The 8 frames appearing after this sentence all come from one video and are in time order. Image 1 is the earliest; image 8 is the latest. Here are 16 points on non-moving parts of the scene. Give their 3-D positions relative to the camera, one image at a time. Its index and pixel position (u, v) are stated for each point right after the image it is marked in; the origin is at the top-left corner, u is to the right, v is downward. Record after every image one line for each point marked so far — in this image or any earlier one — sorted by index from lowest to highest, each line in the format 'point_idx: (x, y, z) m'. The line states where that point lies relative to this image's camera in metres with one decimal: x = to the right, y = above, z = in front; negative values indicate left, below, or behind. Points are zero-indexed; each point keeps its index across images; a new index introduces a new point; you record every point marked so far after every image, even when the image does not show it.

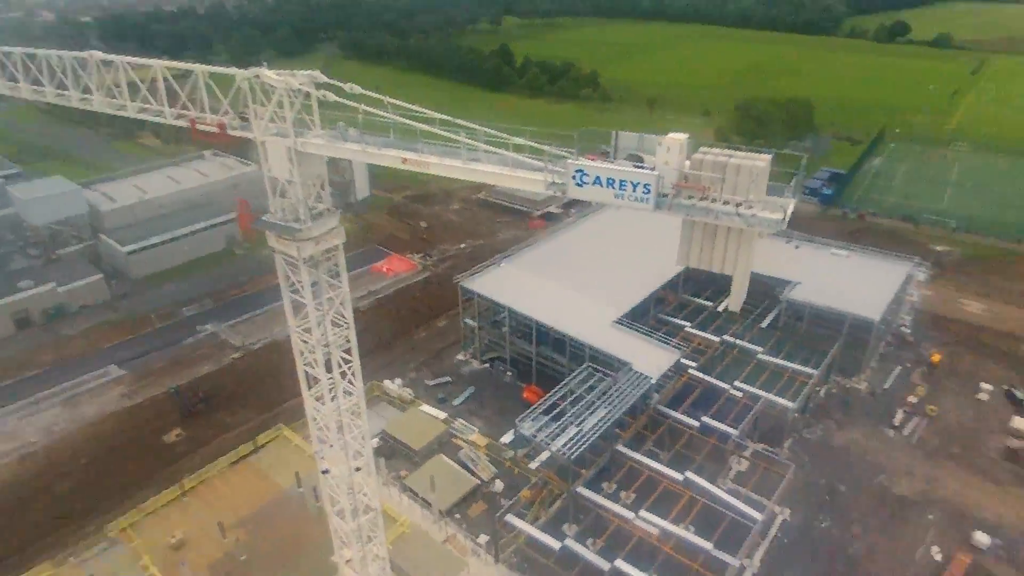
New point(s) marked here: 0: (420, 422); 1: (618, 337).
0: (-2.8, -4.0, +18.8) m
1: (+3.2, -1.5, +18.8) m
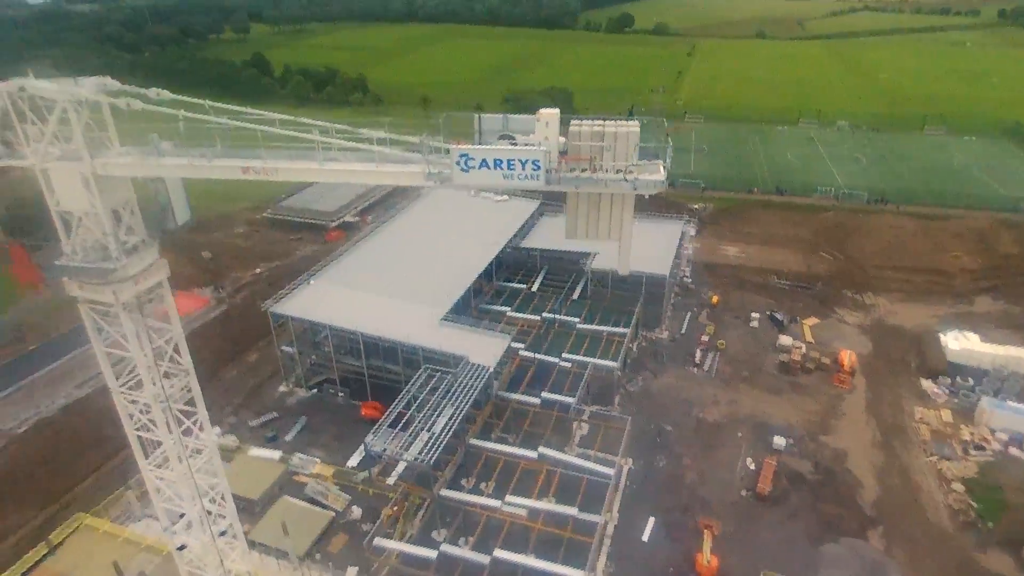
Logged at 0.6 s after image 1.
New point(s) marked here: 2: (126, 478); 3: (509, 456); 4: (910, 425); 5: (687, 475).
0: (-7.0, -4.8, +17.0) m
1: (-1.9, -1.4, +18.8) m
2: (-10.5, -5.2, +17.2) m
3: (-0.1, -4.3, +16.2) m
4: (+12.1, -4.1, +19.3) m
5: (+4.7, -5.1, +17.2) m
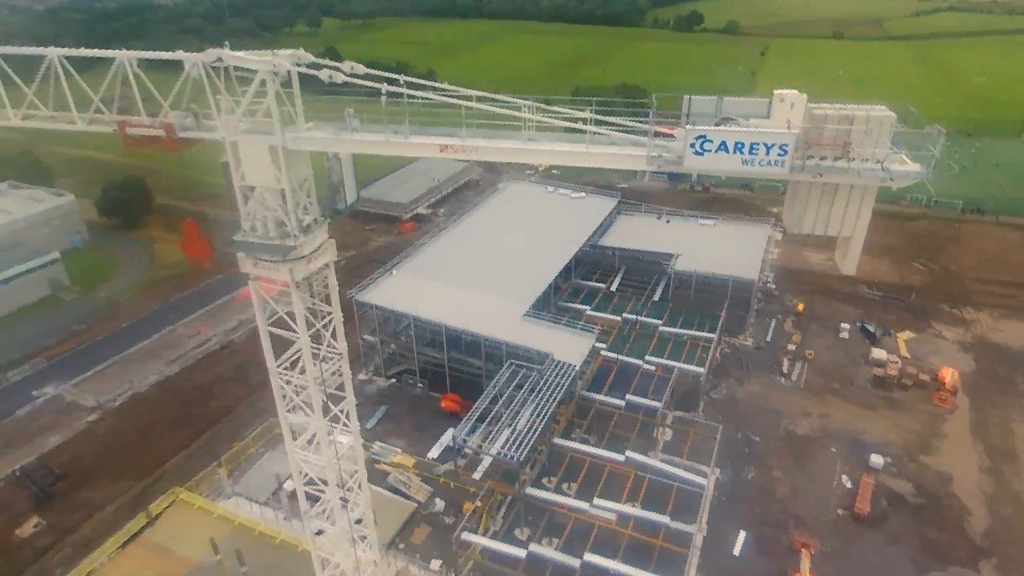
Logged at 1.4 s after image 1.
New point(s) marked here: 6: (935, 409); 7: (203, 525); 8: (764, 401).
0: (-4.8, -4.5, +17.1) m
1: (+0.6, -1.2, +18.6) m
2: (-8.3, -4.7, +17.7) m
3: (+2.0, -4.2, +15.8) m
4: (+14.4, -4.6, +18.0) m
5: (+6.9, -5.2, +16.4) m
6: (+13.0, -3.7, +19.4) m
7: (-7.0, -5.3, +14.3) m
8: (+7.7, -3.5, +19.5) m
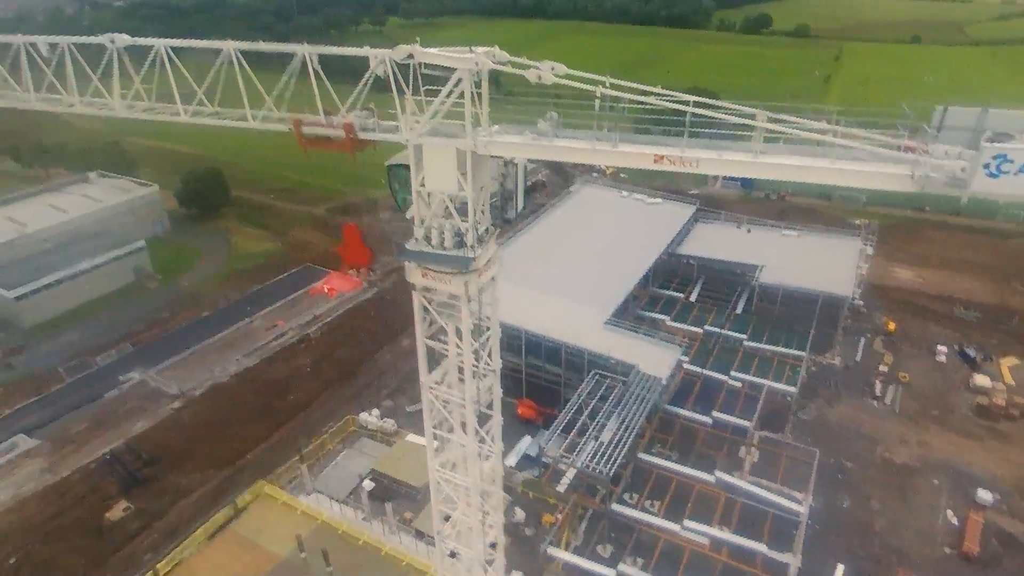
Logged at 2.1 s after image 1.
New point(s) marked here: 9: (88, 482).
0: (-2.7, -4.5, +17.0) m
1: (+2.9, -1.4, +18.0) m
2: (-6.1, -4.6, +17.8) m
3: (+4.1, -4.5, +15.2) m
4: (+16.5, -5.4, +16.5) m
5: (+8.9, -5.7, +15.5) m
6: (+15.2, -4.4, +18.0) m
7: (-5.1, -5.2, +14.3) m
8: (+10.0, -4.0, +18.4) m
9: (-11.1, -5.1, +16.6) m
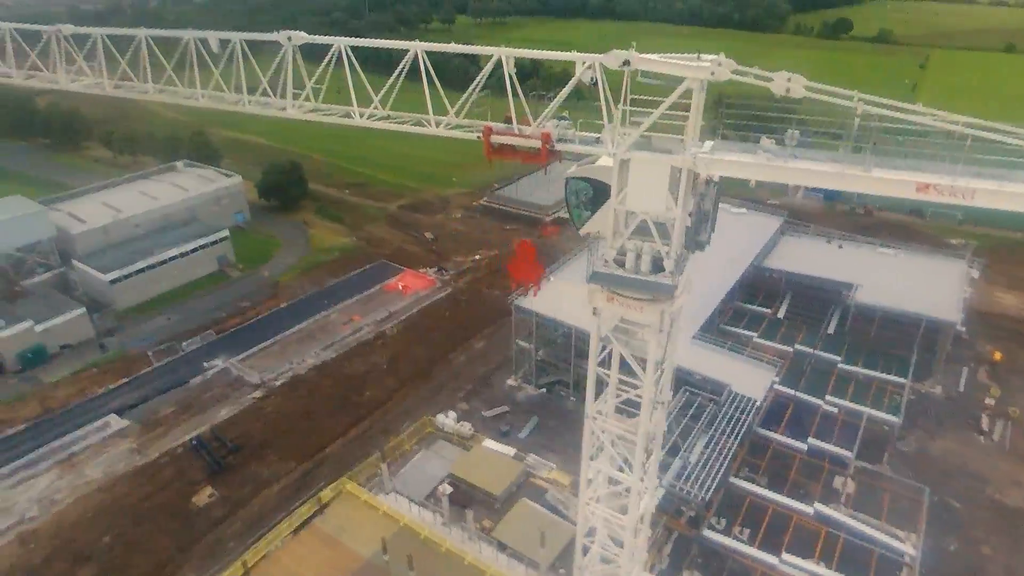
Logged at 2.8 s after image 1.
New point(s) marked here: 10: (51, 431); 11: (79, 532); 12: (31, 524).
0: (-0.6, -4.6, +16.7) m
1: (+5.2, -1.8, +17.3) m
2: (-4.0, -4.5, +17.8) m
3: (+6.0, -4.9, +14.4) m
4: (+18.5, -6.4, +14.8) m
5: (+10.8, -6.3, +14.3) m
6: (+17.3, -5.4, +16.4) m
7: (-3.2, -5.2, +14.2) m
8: (+12.2, -4.7, +17.2) m
9: (-9.0, -4.8, +17.0) m
10: (-13.3, -4.1, +18.3) m
11: (-10.3, -5.8, +15.1) m
12: (-11.7, -5.8, +15.4) m
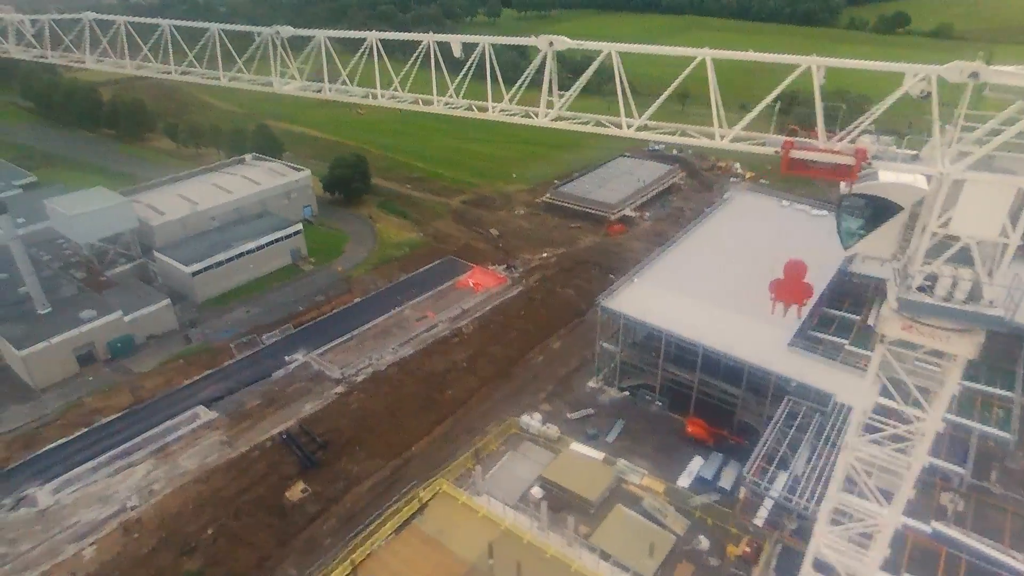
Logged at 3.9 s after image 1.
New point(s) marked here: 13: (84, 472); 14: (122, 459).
0: (+1.8, -4.6, +16.5) m
1: (+7.7, -2.0, +16.8) m
2: (-1.5, -4.5, +17.7) m
3: (+8.3, -5.1, +13.9) m
4: (+20.7, -6.9, +13.7) m
5: (+13.0, -6.6, +13.6) m
6: (+19.7, -5.8, +15.4) m
7: (-1.0, -5.2, +14.1) m
8: (+14.6, -5.0, +16.4) m
9: (-6.6, -4.6, +17.1) m
10: (-10.9, -3.9, +18.6) m
11: (-8.0, -5.7, +15.3) m
12: (-9.4, -5.6, +15.7) m
13: (-11.4, -4.9, +16.9) m
14: (-10.6, -4.6, +17.3) m
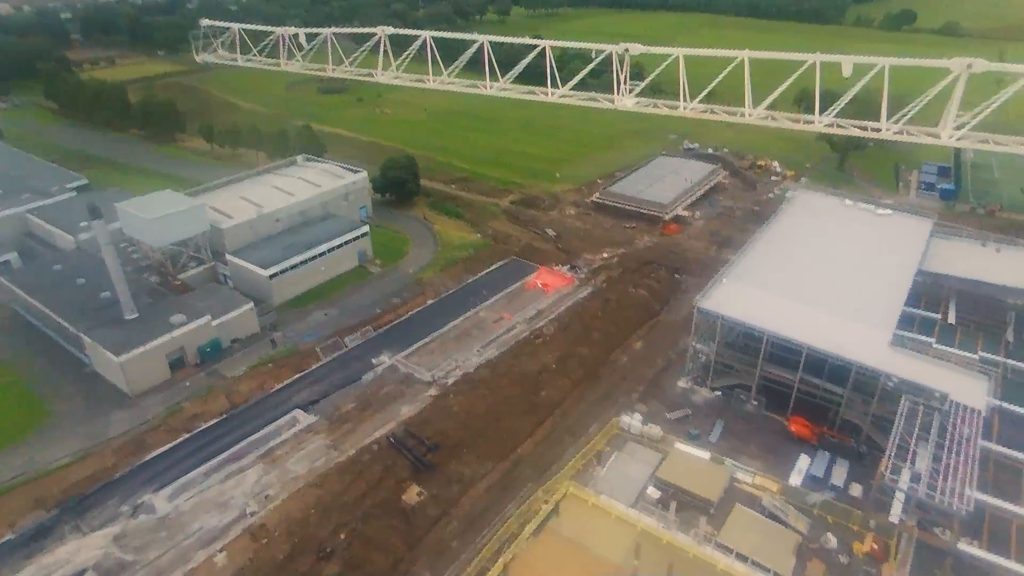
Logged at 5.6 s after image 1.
0: (+4.8, -4.7, +16.7) m
1: (+10.6, -2.0, +17.1) m
2: (+1.4, -4.6, +17.8) m
3: (+11.3, -5.1, +14.2) m
4: (+23.8, -6.8, +14.2) m
5: (+16.0, -6.6, +14.0) m
6: (+22.7, -5.7, +15.9) m
7: (+2.1, -5.3, +14.2) m
8: (+17.6, -5.0, +16.8) m
9: (-3.6, -4.7, +17.2) m
10: (-7.9, -4.0, +18.5) m
11: (-5.0, -5.8, +15.4) m
12: (-6.4, -5.7, +15.7) m
13: (-8.4, -5.0, +16.8) m
14: (-7.6, -4.8, +17.3) m
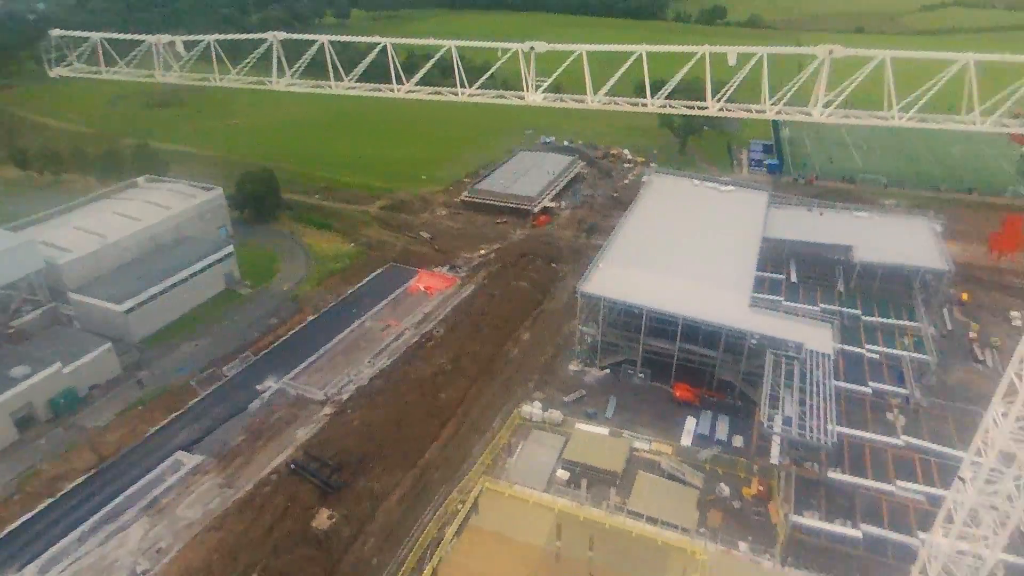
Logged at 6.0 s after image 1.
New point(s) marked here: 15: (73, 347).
0: (+2.3, -4.3, +17.5) m
1: (+7.7, -1.0, +19.1) m
2: (-1.2, -4.5, +17.9) m
3: (+9.2, -4.0, +16.4) m
4: (+21.5, -4.3, +19.0) m
5: (+14.0, -4.9, +17.2) m
6: (+20.0, -3.4, +20.4) m
7: (+0.3, -5.2, +14.6) m
8: (+14.8, -3.2, +20.3) m
9: (-5.9, -5.3, +16.3) m
10: (-10.5, -5.0, +16.7) m
11: (-6.8, -6.5, +14.2) m
12: (-8.2, -6.5, +14.3) m
13: (-10.5, -6.1, +15.0) m
14: (-9.9, -5.7, +15.6) m
15: (-13.4, -1.8, +19.4) m
